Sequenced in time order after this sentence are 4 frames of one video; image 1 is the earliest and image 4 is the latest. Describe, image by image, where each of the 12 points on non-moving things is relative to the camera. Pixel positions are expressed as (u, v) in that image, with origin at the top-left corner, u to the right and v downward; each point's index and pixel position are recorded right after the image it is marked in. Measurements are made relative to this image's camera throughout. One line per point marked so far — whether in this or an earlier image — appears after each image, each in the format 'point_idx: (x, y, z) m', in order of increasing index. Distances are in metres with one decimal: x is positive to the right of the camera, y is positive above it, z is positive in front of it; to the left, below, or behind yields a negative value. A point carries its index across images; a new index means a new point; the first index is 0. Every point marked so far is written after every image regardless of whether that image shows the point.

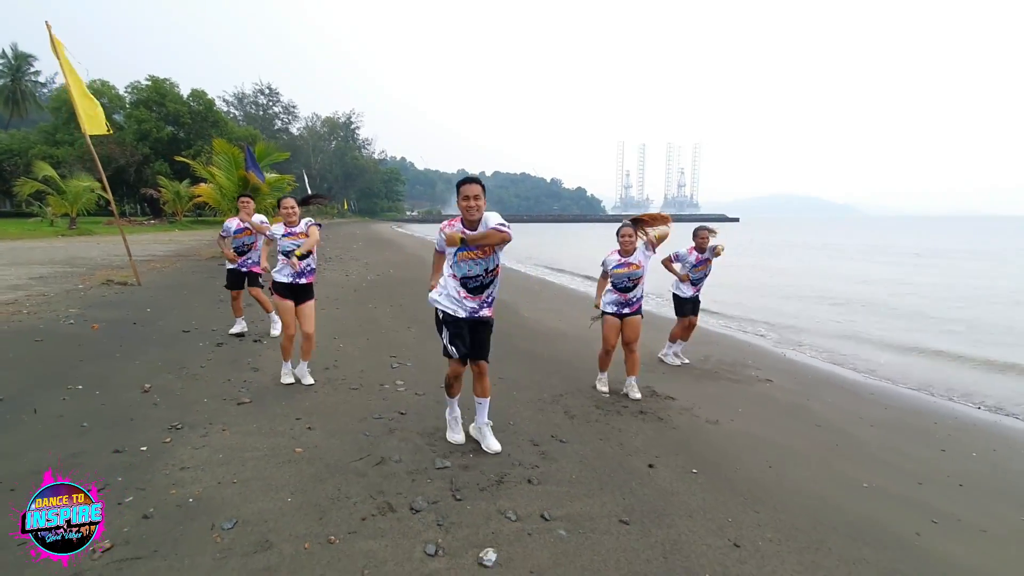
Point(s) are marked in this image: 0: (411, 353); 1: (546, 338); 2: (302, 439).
0: (-1.4, -0.9, +6.7) m
1: (+0.5, -0.8, +8.1) m
2: (-1.7, -1.2, +3.9) m
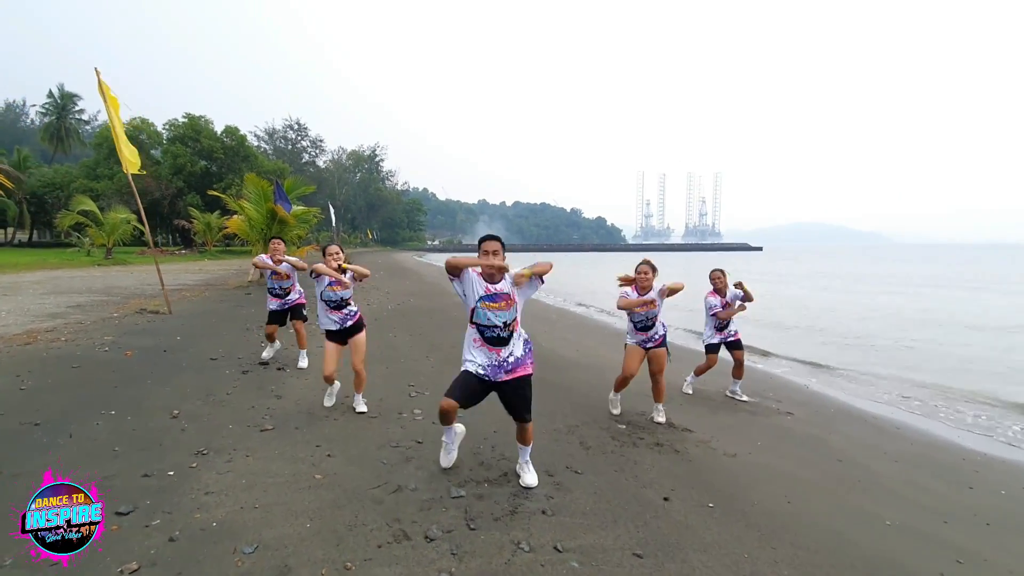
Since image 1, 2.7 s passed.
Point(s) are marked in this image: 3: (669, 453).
0: (-1.1, -1.3, +6.8) m
1: (+0.8, -1.3, +8.1) m
2: (-1.5, -1.4, +4.0) m
3: (+1.5, -1.6, +4.8) m
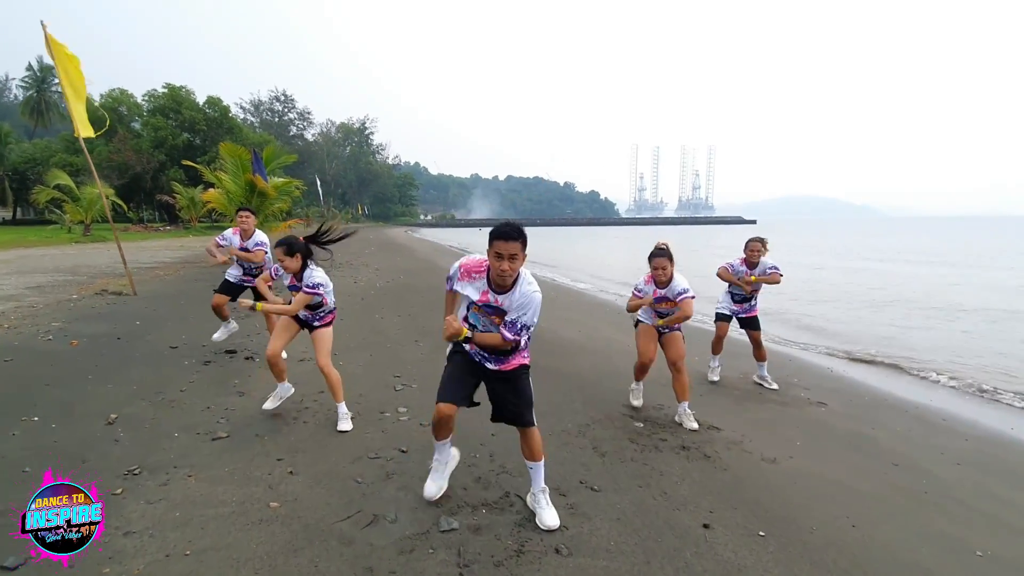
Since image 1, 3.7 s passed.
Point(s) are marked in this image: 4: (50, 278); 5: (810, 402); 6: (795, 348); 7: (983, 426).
0: (-1.1, -1.0, +6.0) m
1: (+0.8, -0.9, +7.4) m
2: (-1.5, -1.3, +3.3) m
3: (+1.5, -1.4, +4.1) m
4: (-11.4, +0.3, +12.2) m
5: (+3.5, -1.3, +5.9) m
6: (+5.2, -1.1, +9.2) m
7: (+5.1, -1.5, +5.4) m
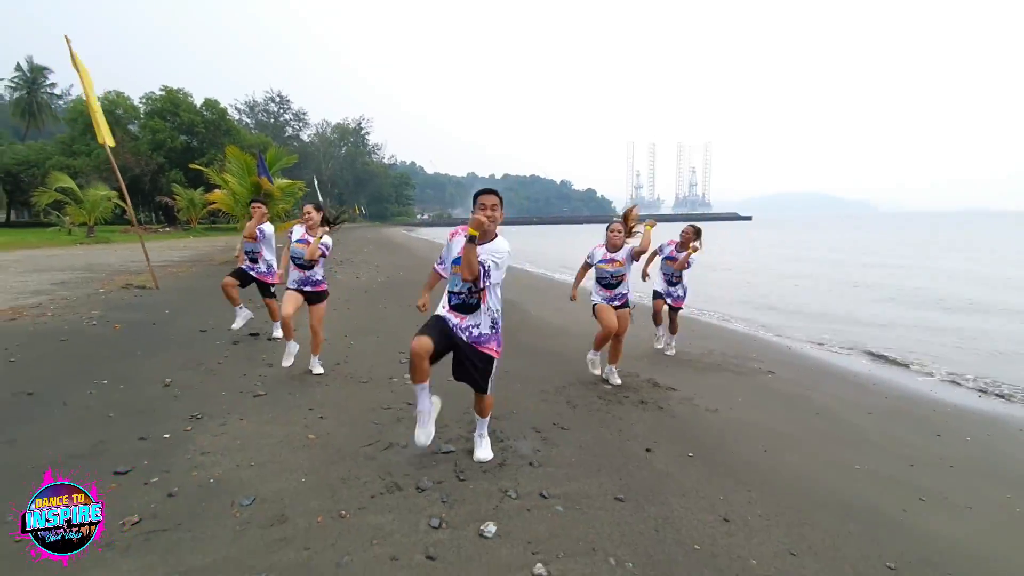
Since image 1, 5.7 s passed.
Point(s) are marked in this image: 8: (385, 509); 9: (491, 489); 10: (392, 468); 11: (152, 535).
0: (-1.3, -0.8, +6.9) m
1: (+0.6, -0.7, +8.3) m
2: (-1.6, -1.2, +4.1) m
3: (+1.4, -1.2, +5.0) m
4: (-11.6, +0.3, +13.0) m
5: (+3.4, -1.1, +6.8) m
6: (+5.0, -0.9, +10.1) m
7: (+5.0, -1.3, +6.3) m
8: (-0.8, -1.3, +3.0) m
9: (-0.1, -1.3, +3.3) m
10: (-0.8, -1.3, +3.5) m
11: (-2.0, -1.3, +2.7) m
